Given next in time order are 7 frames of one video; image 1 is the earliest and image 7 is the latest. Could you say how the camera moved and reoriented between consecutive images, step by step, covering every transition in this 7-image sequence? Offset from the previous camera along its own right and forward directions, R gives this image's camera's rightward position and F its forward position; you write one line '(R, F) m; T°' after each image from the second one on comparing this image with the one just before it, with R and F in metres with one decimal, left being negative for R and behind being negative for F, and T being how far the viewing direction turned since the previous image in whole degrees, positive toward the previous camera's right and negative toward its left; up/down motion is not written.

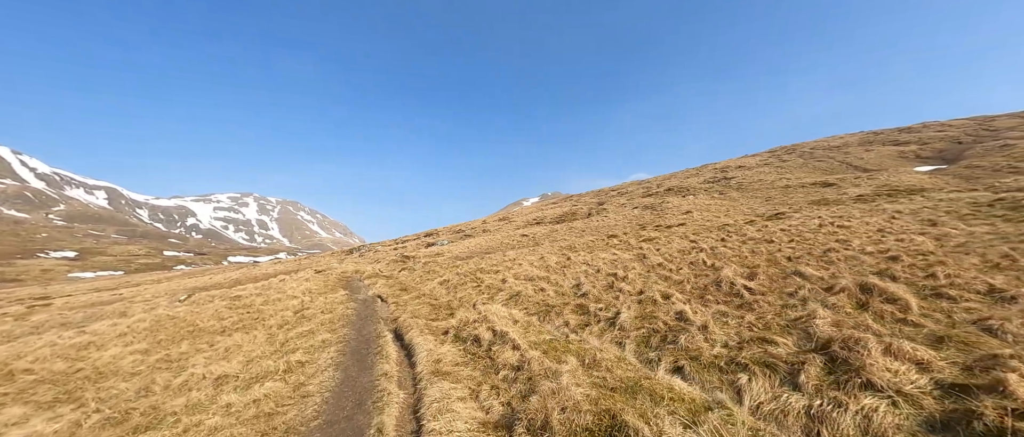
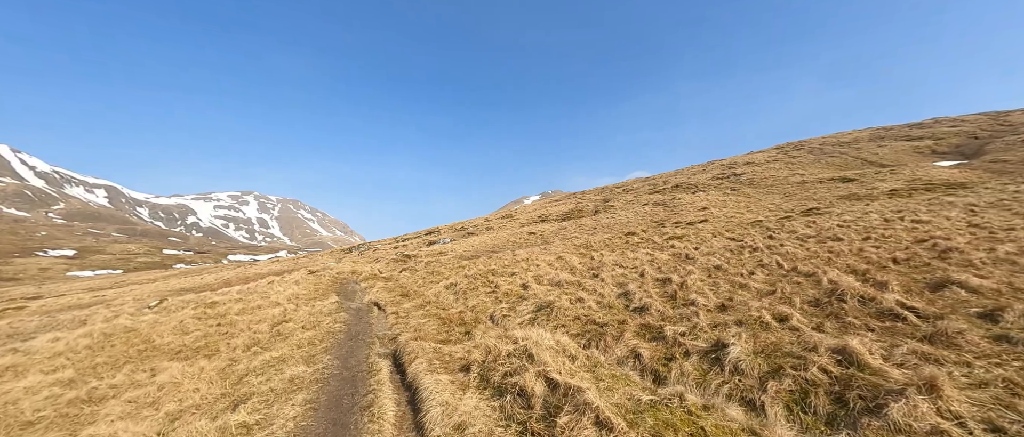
(-0.8, +2.6) m; 0°
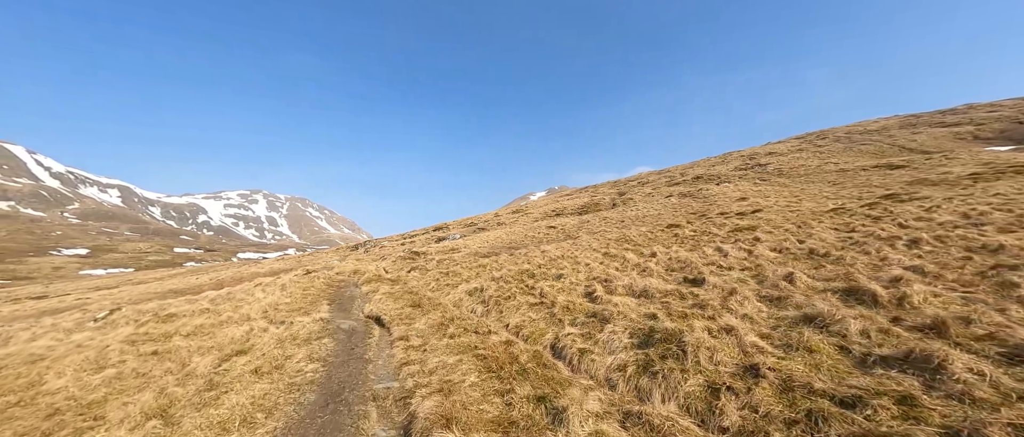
(-1.4, +4.1) m; -1°
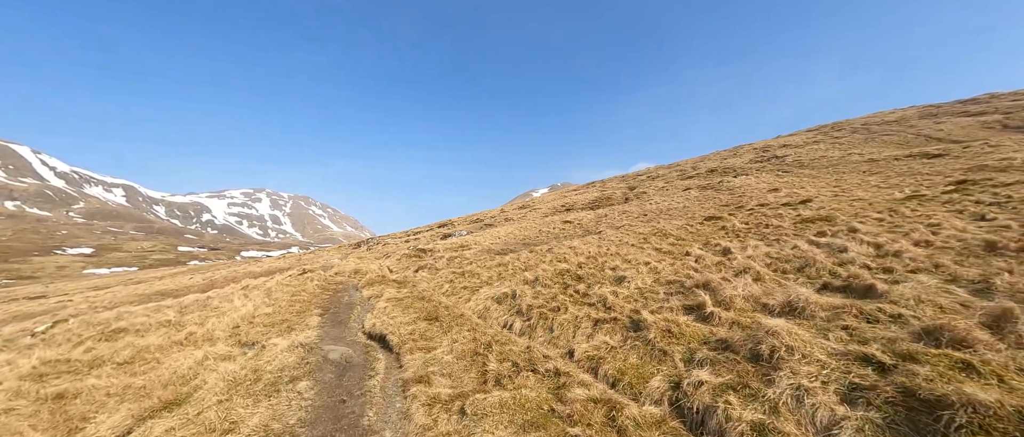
(-1.2, +3.0) m; 0°
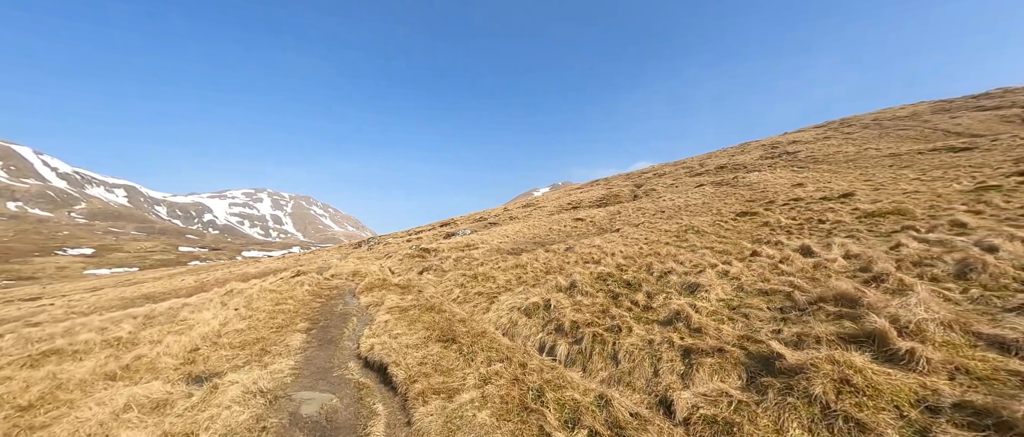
(-0.8, +2.2) m; 0°
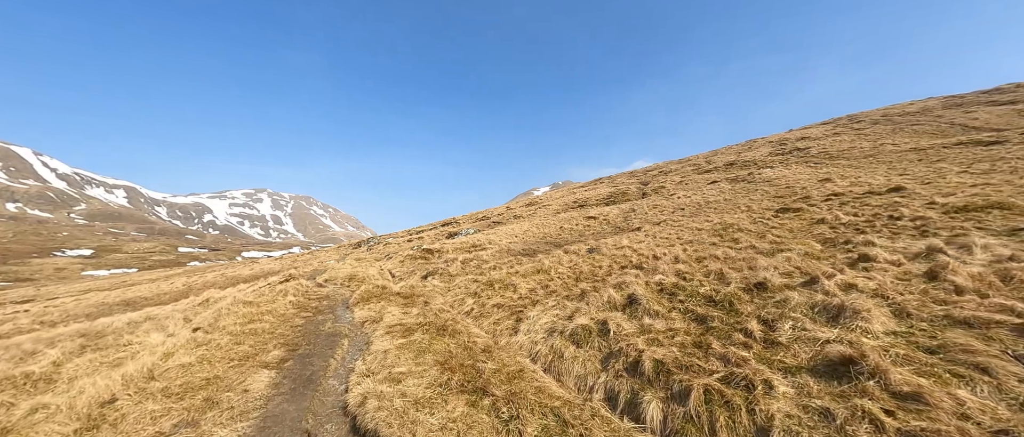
(-0.8, +2.3) m; 0°
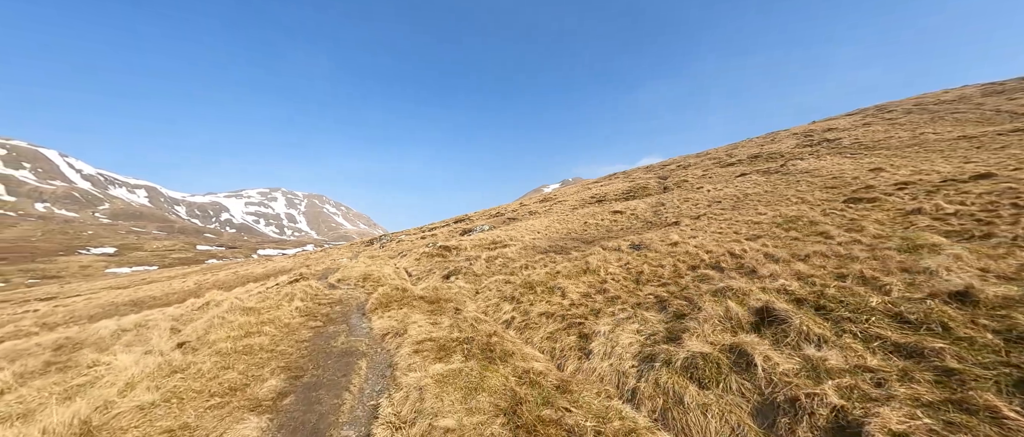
(-1.0, +2.0) m; -2°
